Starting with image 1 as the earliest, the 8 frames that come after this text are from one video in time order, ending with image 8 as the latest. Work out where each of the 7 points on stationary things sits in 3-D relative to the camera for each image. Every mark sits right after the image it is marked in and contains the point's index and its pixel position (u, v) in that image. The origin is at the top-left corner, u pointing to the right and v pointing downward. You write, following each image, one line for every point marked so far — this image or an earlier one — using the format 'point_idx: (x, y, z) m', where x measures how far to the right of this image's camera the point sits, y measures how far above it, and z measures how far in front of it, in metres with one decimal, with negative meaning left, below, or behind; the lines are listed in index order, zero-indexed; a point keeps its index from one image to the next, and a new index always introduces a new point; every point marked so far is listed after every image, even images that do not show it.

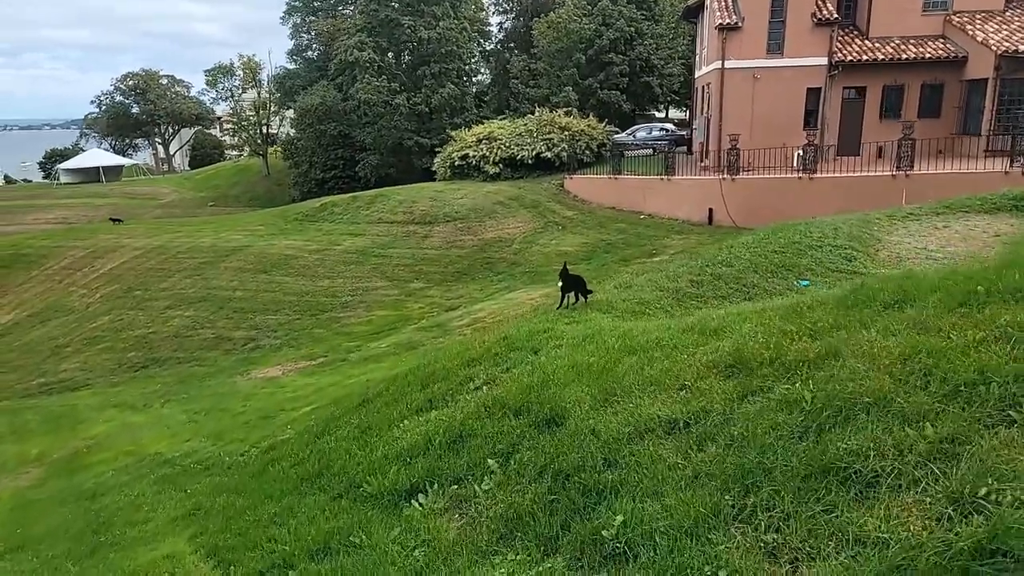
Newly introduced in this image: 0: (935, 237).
0: (+7.4, +0.9, +12.8) m
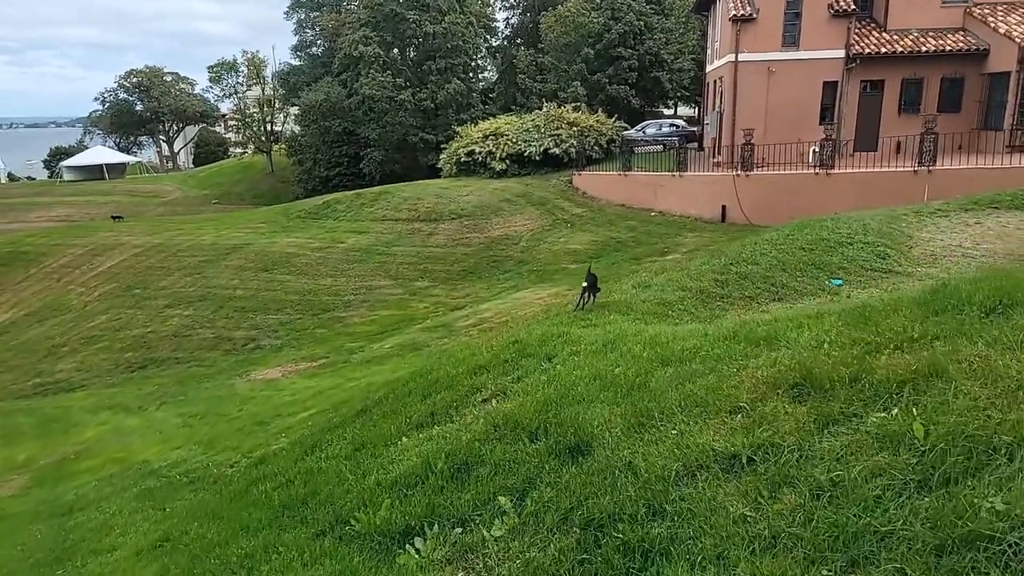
0: (+7.6, +0.9, +12.1) m
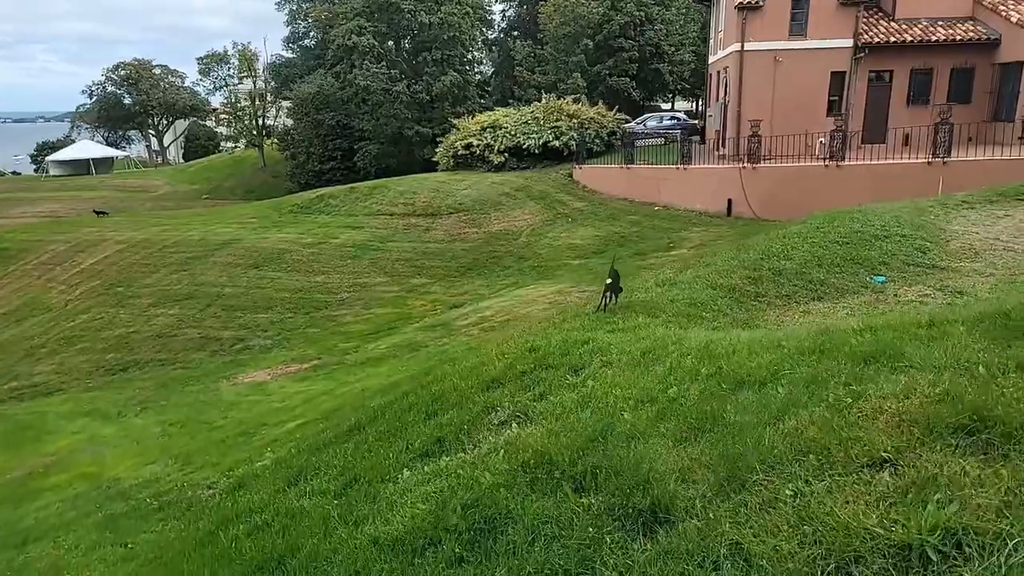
0: (+7.7, +1.0, +11.3) m
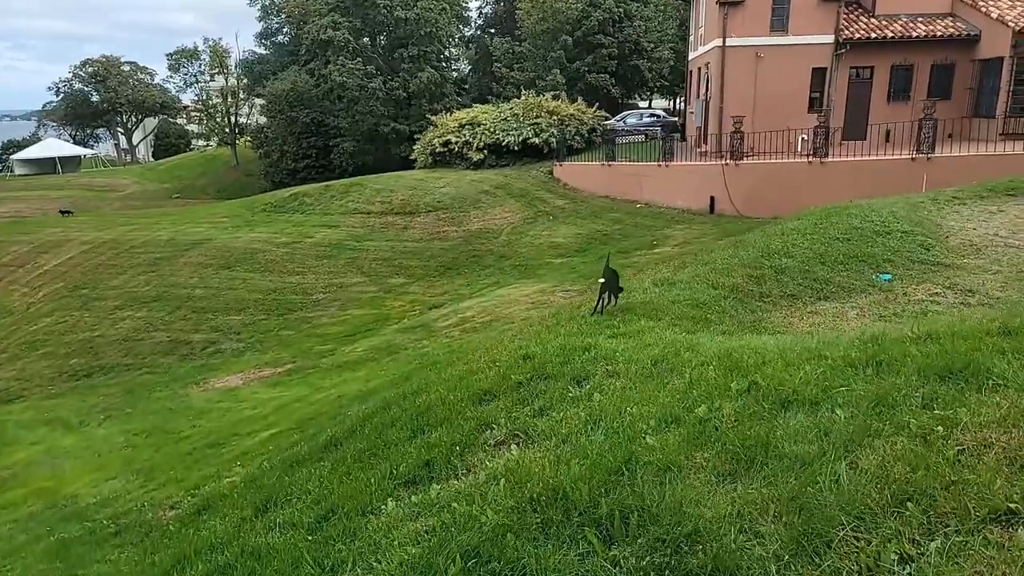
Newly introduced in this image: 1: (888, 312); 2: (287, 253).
0: (+7.4, +1.0, +11.0) m
1: (+3.3, -0.3, +6.3) m
2: (-5.7, +0.9, +18.3) m
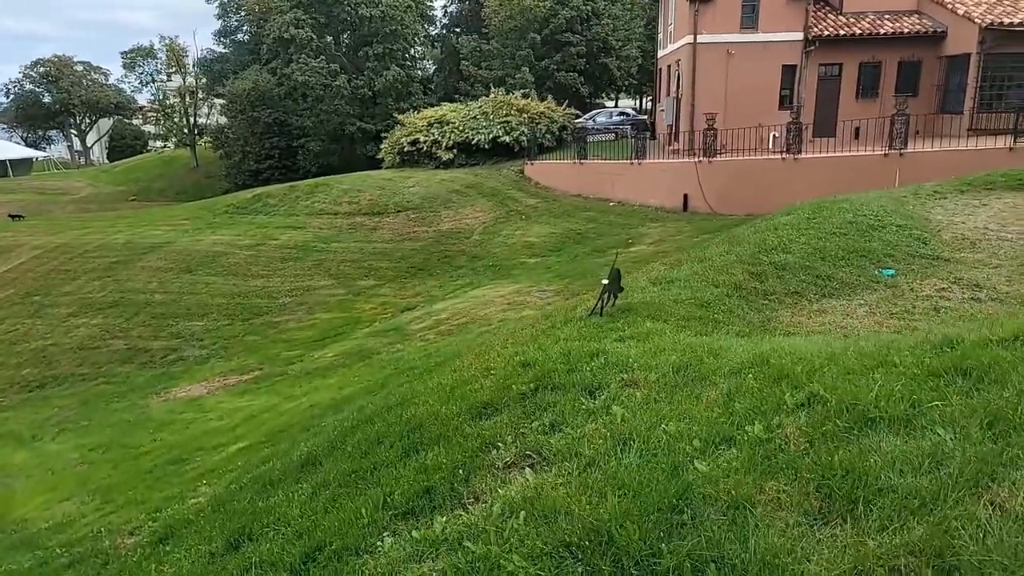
0: (+7.1, +1.1, +10.9) m
1: (+3.2, -0.2, +6.0) m
2: (-6.4, +0.8, +17.5) m
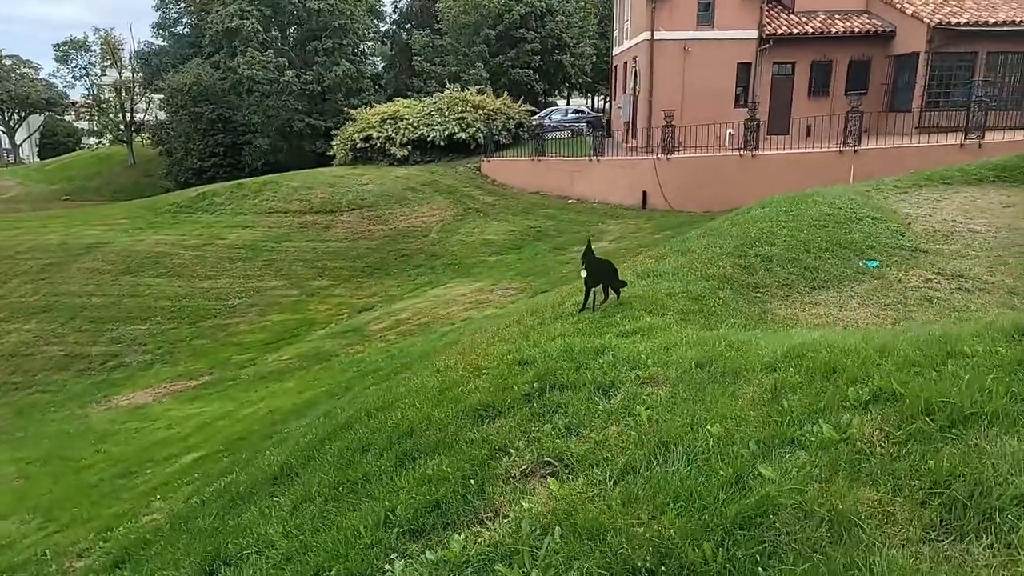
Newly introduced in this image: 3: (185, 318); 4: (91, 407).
0: (+6.6, +1.2, +11.0) m
1: (+3.1, -0.1, +5.9) m
2: (-7.3, +0.8, +16.7) m
3: (-6.3, -0.6, +14.0) m
4: (-6.2, -1.8, +10.8) m
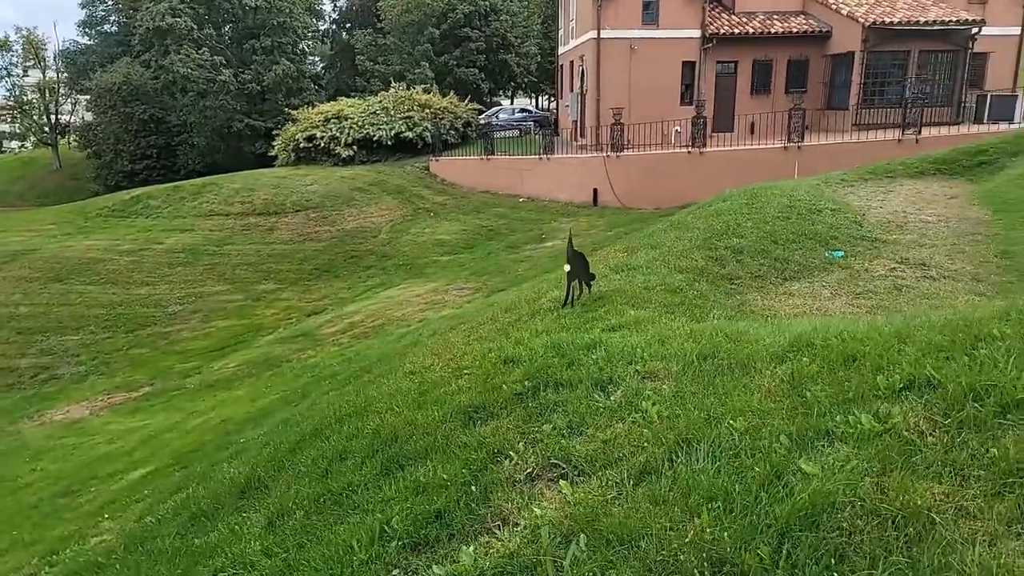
0: (+6.0, +1.4, +11.3) m
1: (+2.9, 0.0, +5.9) m
2: (-8.3, +0.6, +15.9) m
3: (-7.1, -0.7, +13.3) m
4: (-6.8, -1.9, +10.1) m
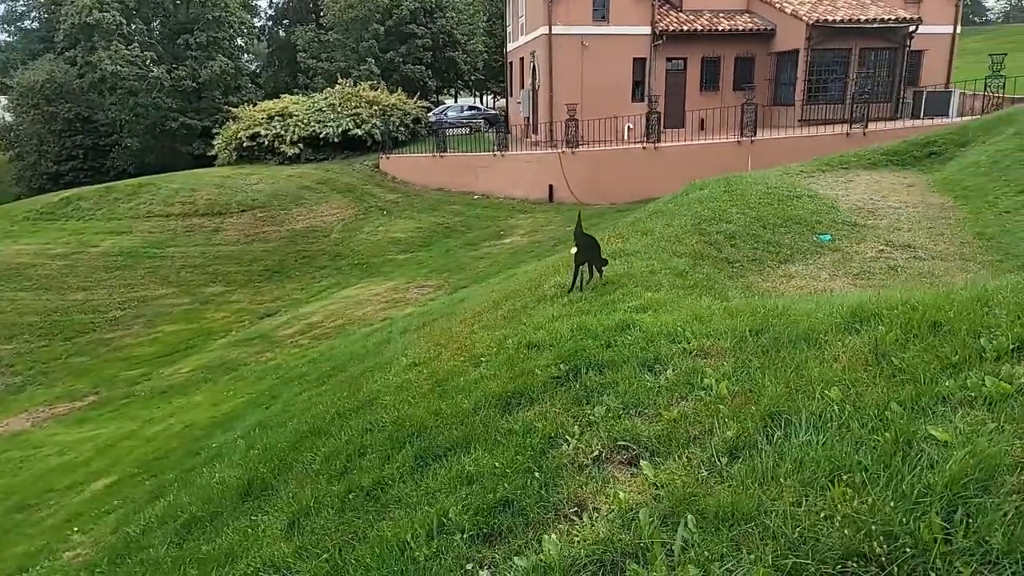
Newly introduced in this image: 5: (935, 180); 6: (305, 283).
0: (+5.5, +1.6, +11.5) m
1: (+2.9, +0.1, +5.9) m
2: (-9.0, +0.6, +15.0) m
3: (-7.7, -0.8, +12.5) m
4: (-7.0, -1.9, +9.3) m
5: (+7.0, +1.8, +12.0) m
6: (-3.9, +0.2, +14.4) m
